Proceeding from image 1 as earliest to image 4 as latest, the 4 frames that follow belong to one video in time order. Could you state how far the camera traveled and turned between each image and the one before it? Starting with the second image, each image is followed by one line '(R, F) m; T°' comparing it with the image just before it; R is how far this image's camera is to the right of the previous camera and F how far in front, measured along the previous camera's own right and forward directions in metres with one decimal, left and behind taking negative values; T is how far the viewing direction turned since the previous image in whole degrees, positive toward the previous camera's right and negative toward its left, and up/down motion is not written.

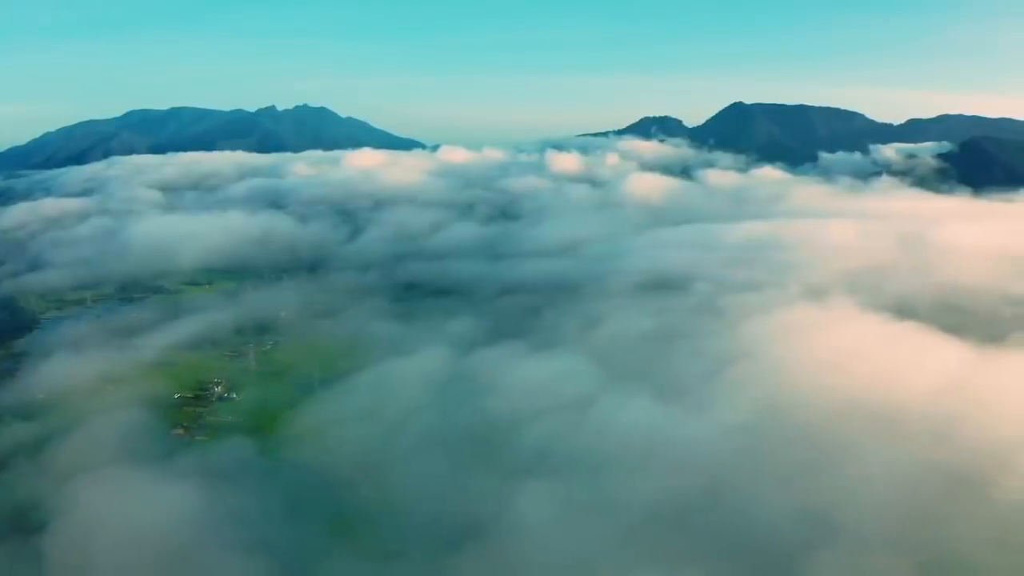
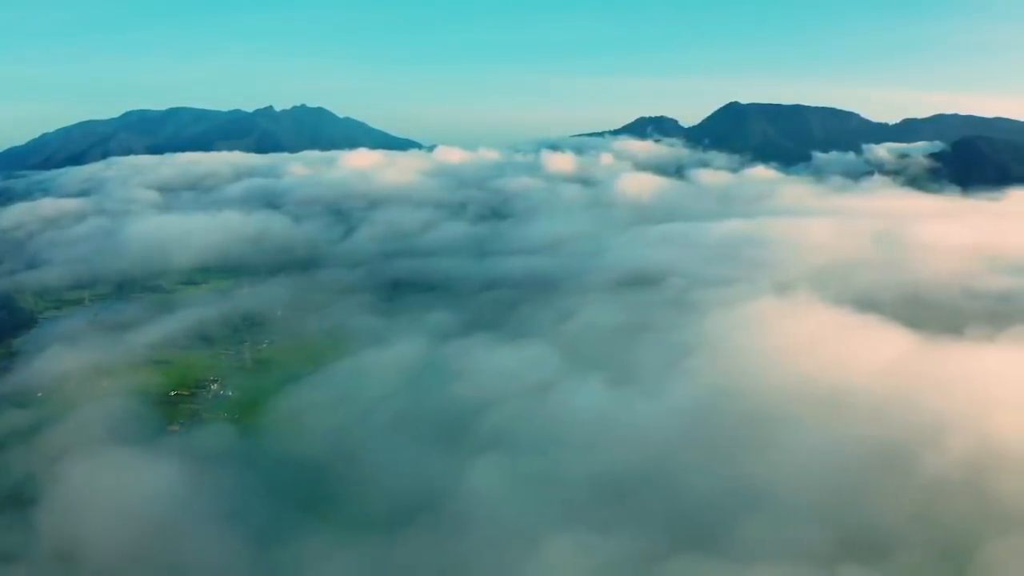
(+2.6, -3.2) m; 0°
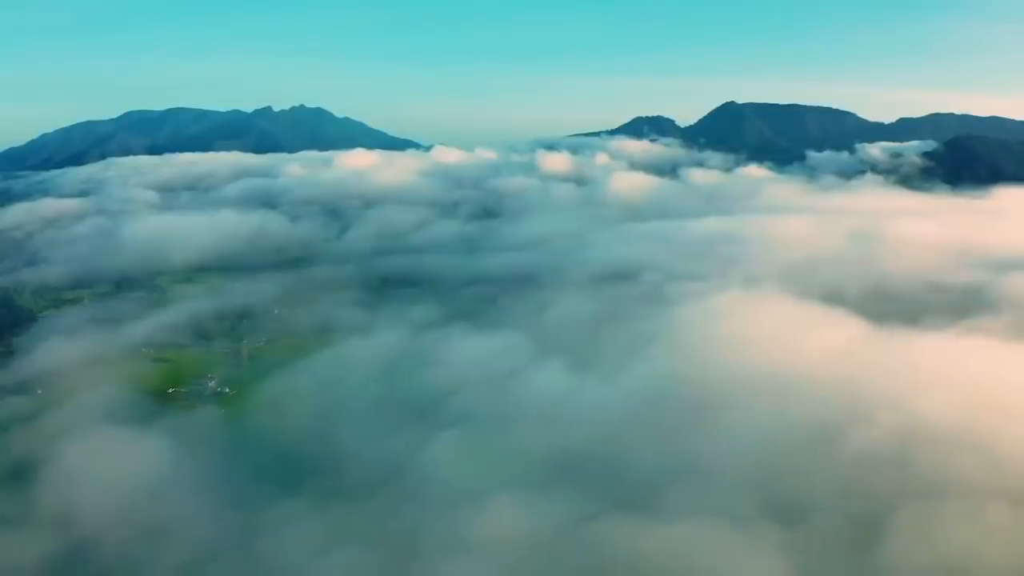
(+2.7, -3.8) m; 0°
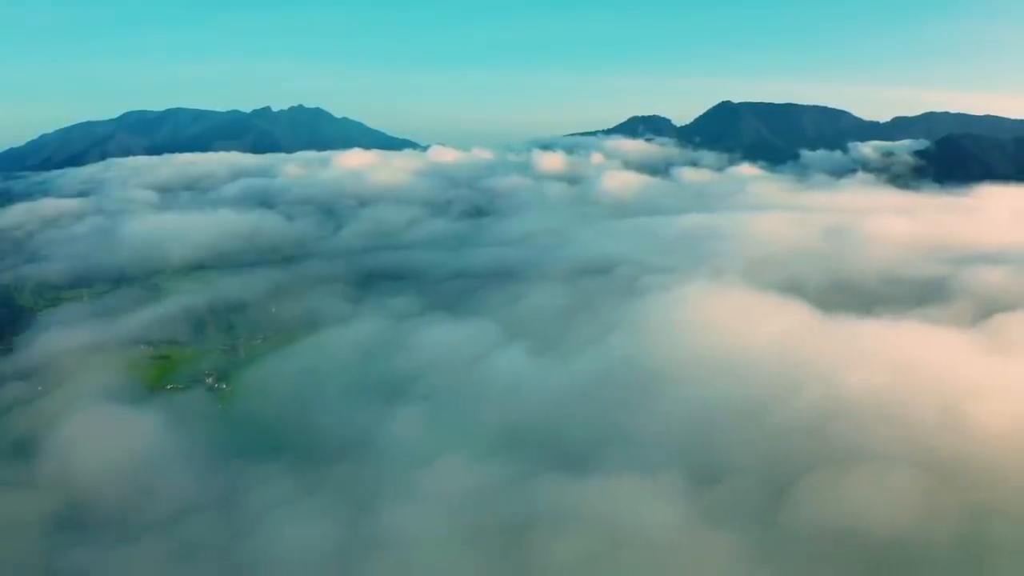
(+3.1, -4.9) m; 0°
